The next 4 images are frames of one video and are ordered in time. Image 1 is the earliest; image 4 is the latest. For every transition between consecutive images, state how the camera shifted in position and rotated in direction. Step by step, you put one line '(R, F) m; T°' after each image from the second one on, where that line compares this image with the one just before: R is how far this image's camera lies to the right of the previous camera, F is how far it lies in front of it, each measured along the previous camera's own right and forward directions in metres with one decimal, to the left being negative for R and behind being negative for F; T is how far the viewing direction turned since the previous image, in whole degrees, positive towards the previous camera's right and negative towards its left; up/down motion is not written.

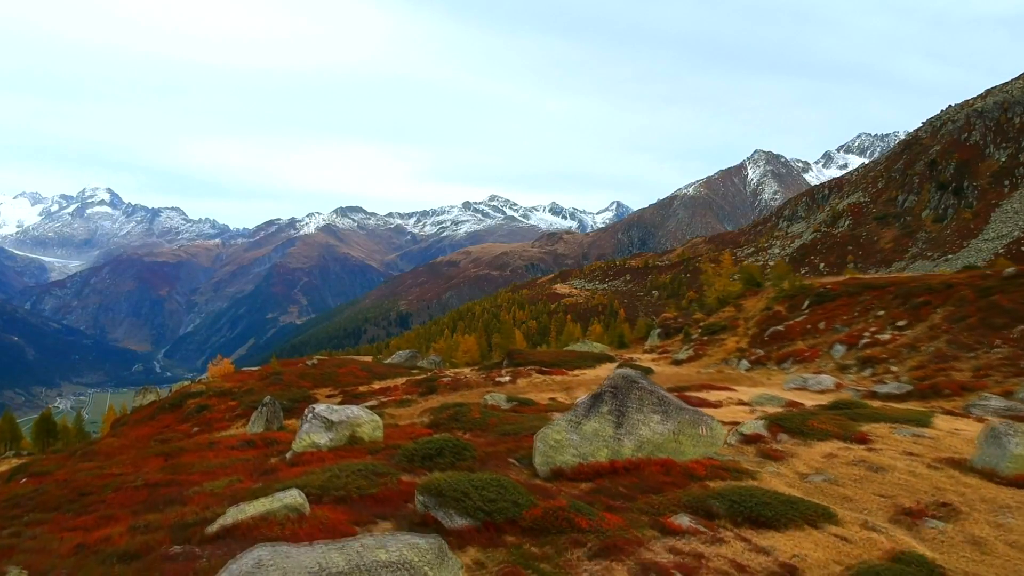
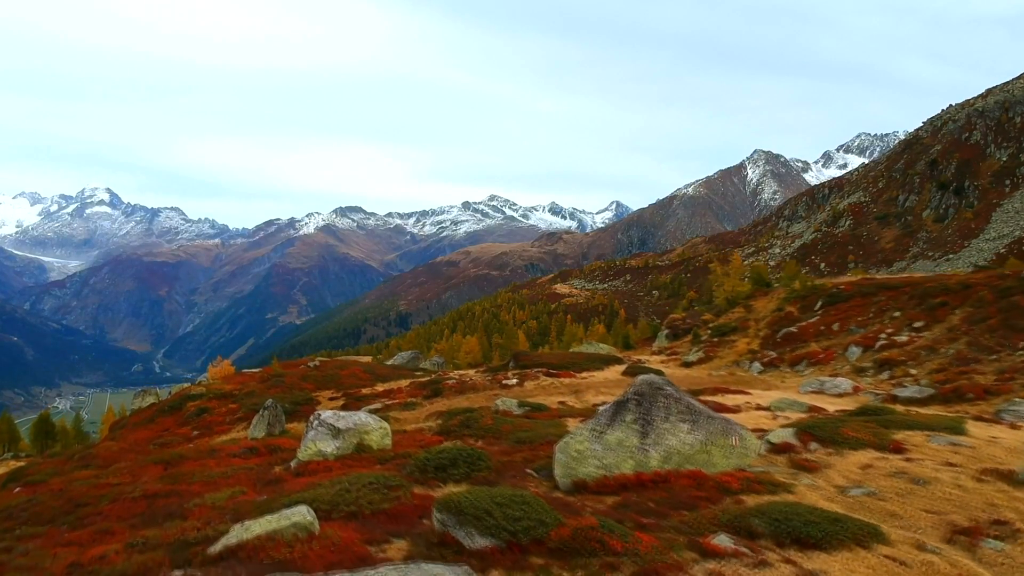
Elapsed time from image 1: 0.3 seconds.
(-0.5, +1.4) m; 0°
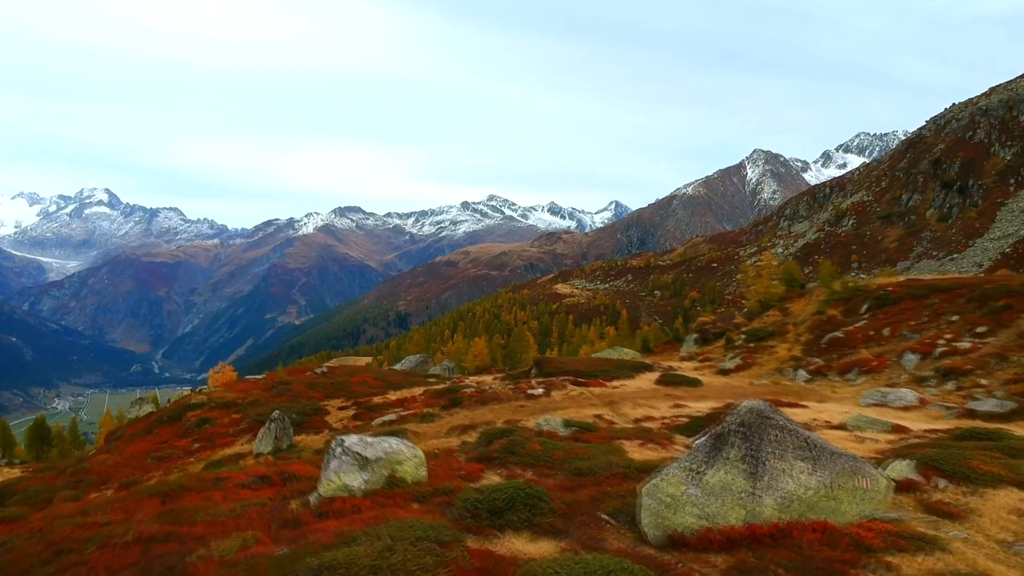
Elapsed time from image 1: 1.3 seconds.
(-1.5, +4.6) m; 0°
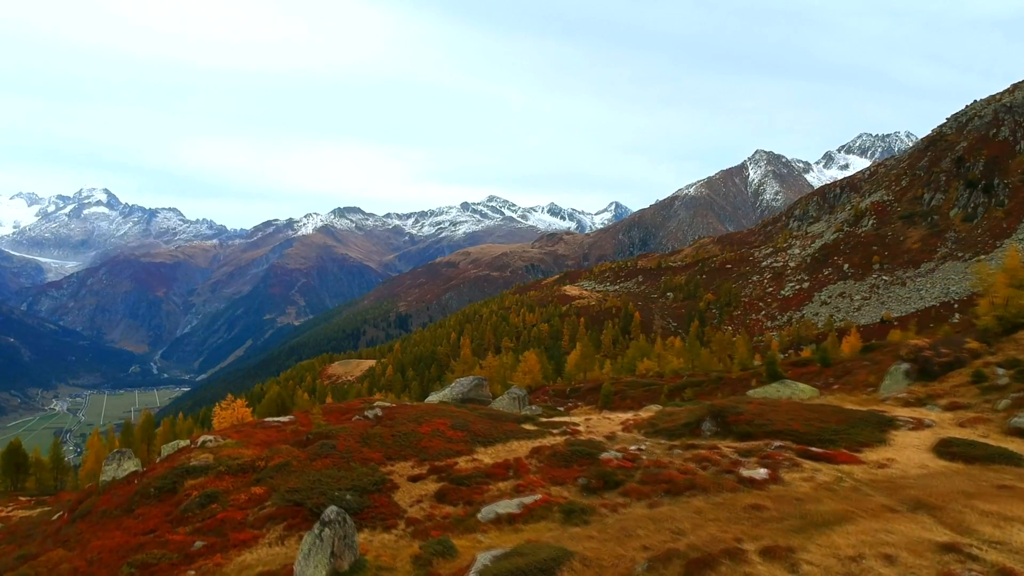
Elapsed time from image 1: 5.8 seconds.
(-7.0, +22.7) m; 0°
